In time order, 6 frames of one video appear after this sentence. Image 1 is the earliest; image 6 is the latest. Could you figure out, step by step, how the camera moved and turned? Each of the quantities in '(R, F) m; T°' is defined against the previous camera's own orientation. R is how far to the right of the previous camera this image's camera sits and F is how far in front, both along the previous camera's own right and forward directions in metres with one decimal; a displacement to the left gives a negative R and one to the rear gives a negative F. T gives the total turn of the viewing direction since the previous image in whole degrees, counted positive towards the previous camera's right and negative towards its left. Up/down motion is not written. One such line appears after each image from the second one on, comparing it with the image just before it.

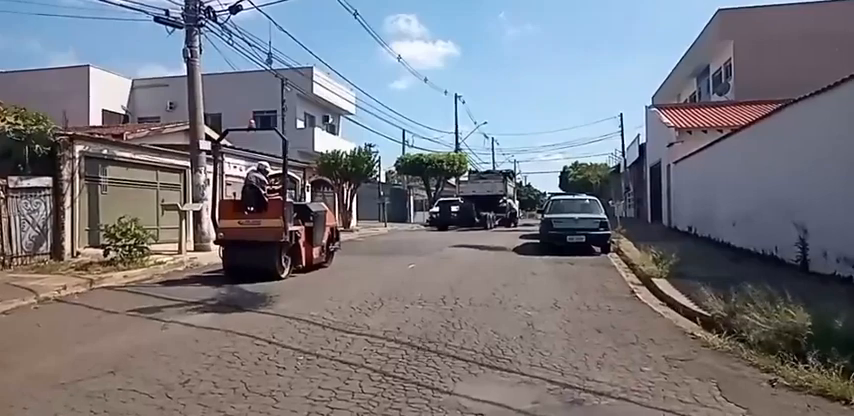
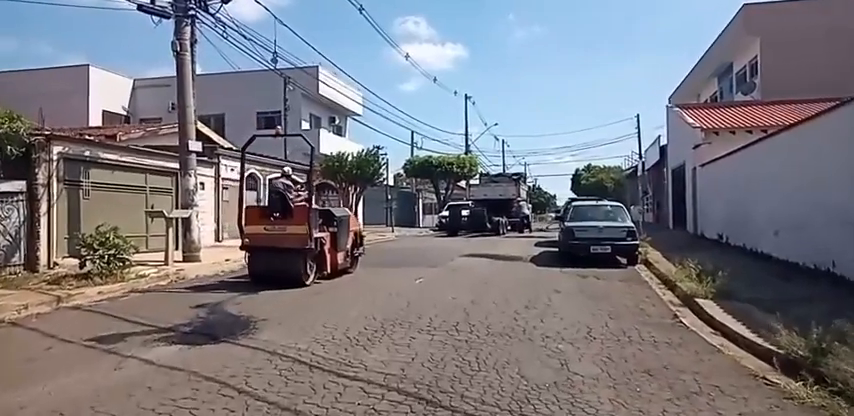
(0.0, +1.6) m; -1°
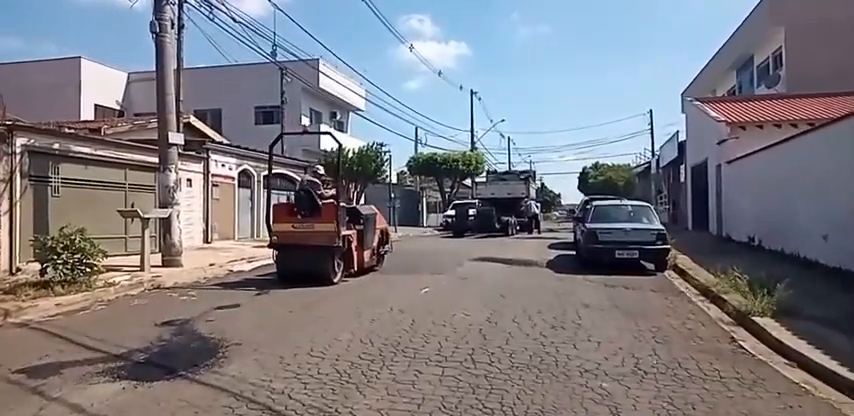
(-0.1, +1.7) m; 0°
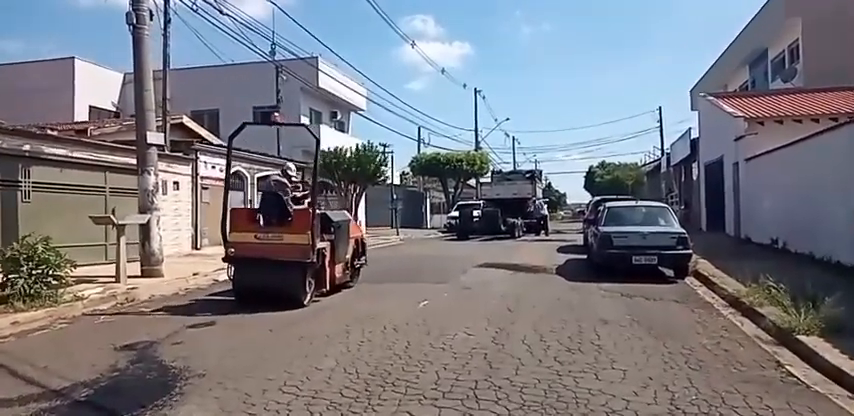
(+0.1, +1.2) m; 0°
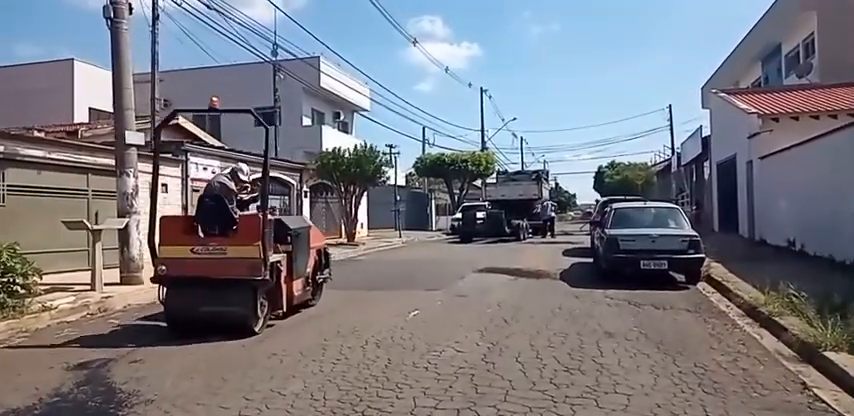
(+0.3, +0.8) m; -1°
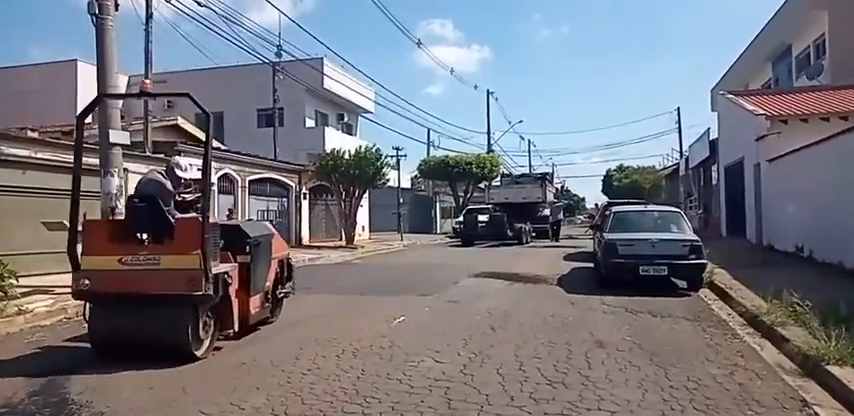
(+0.4, +0.4) m; -1°
